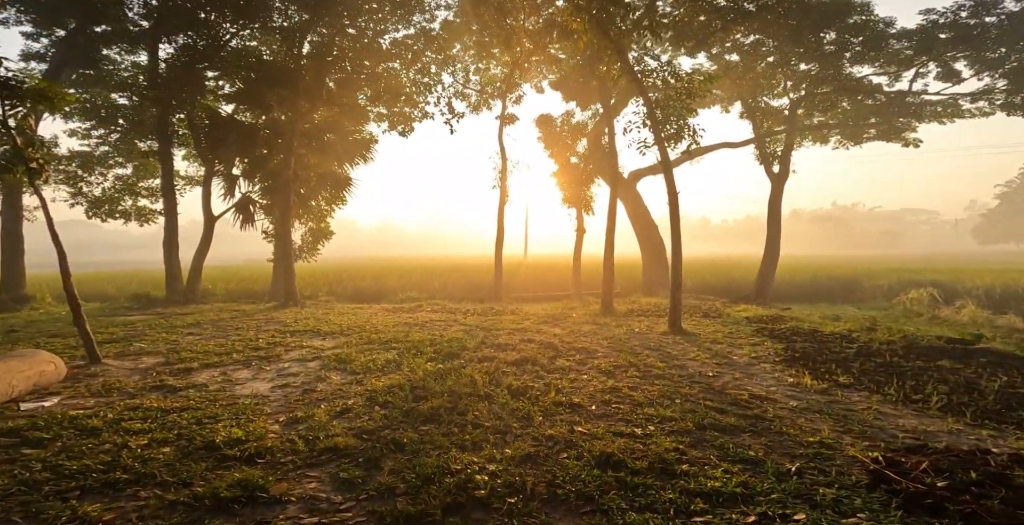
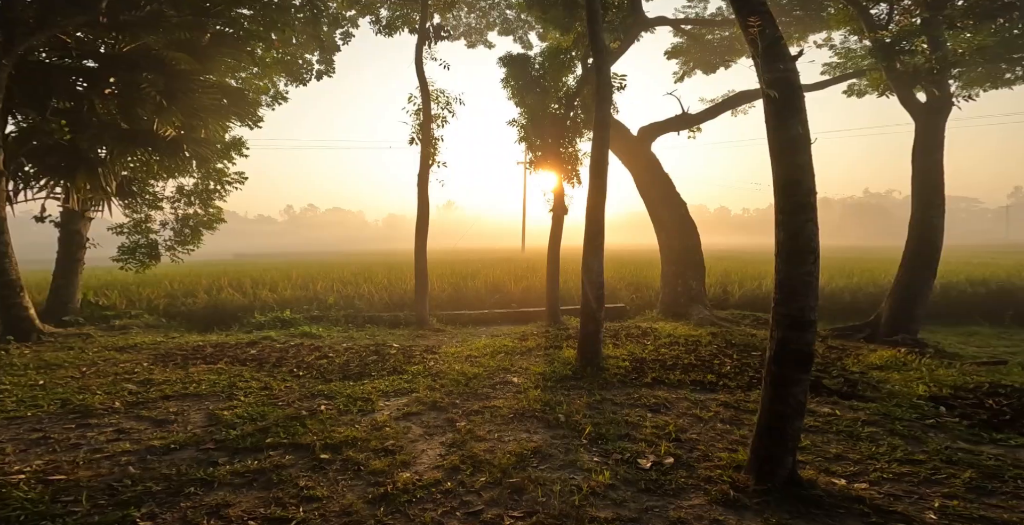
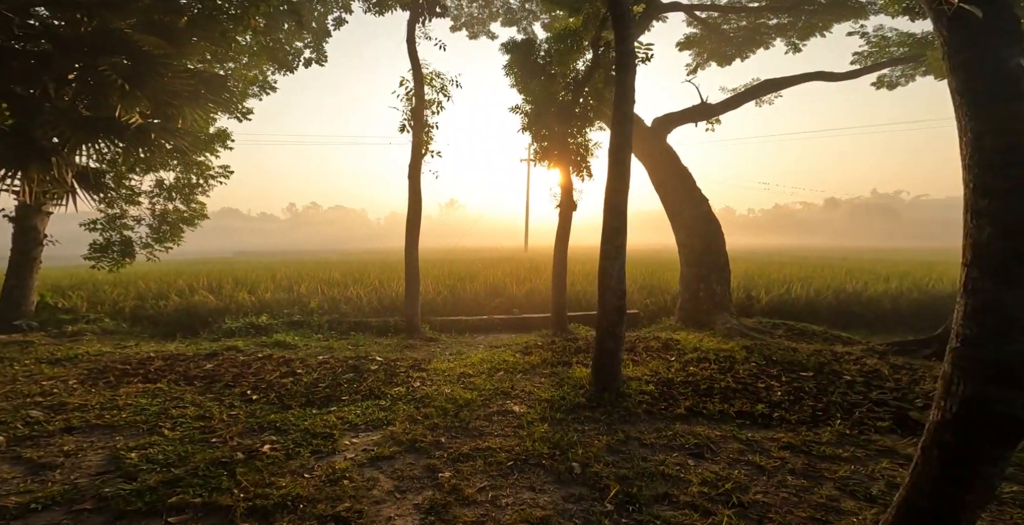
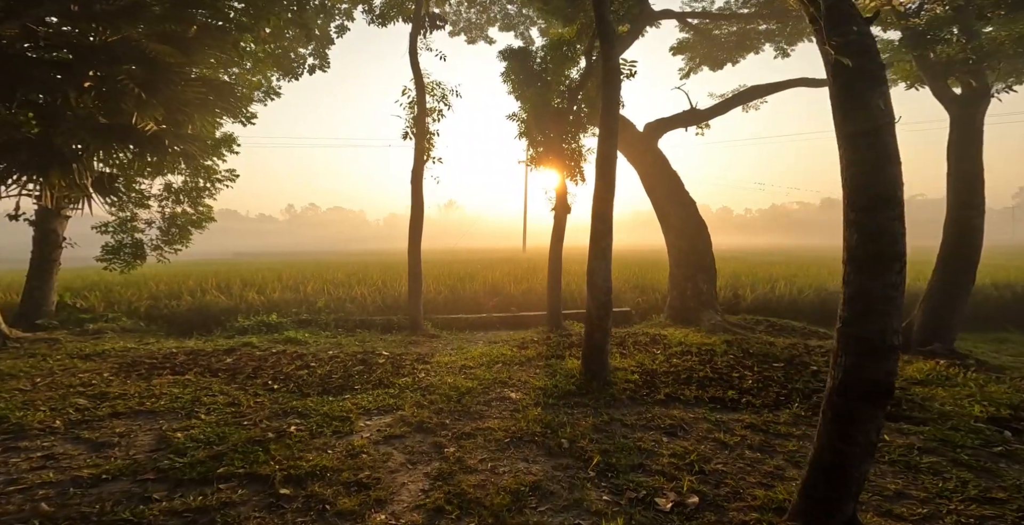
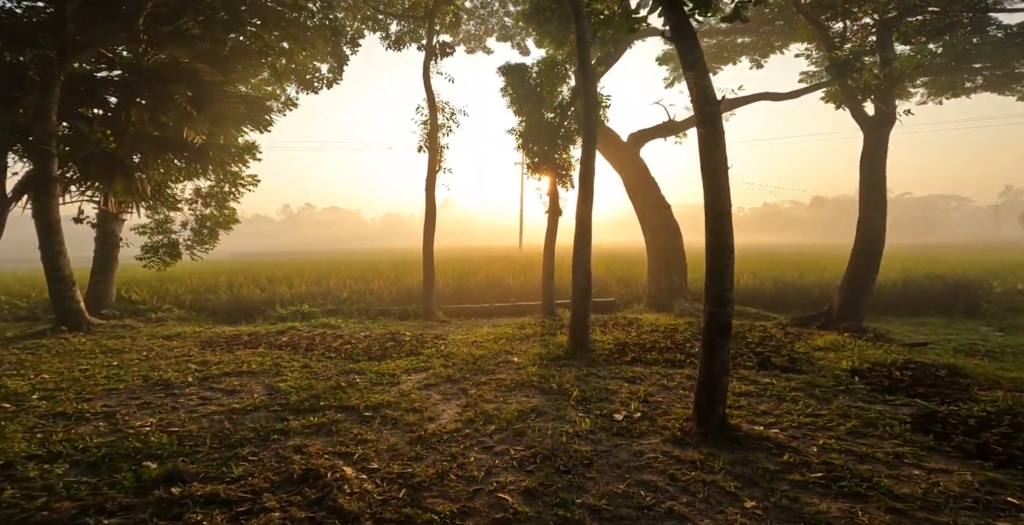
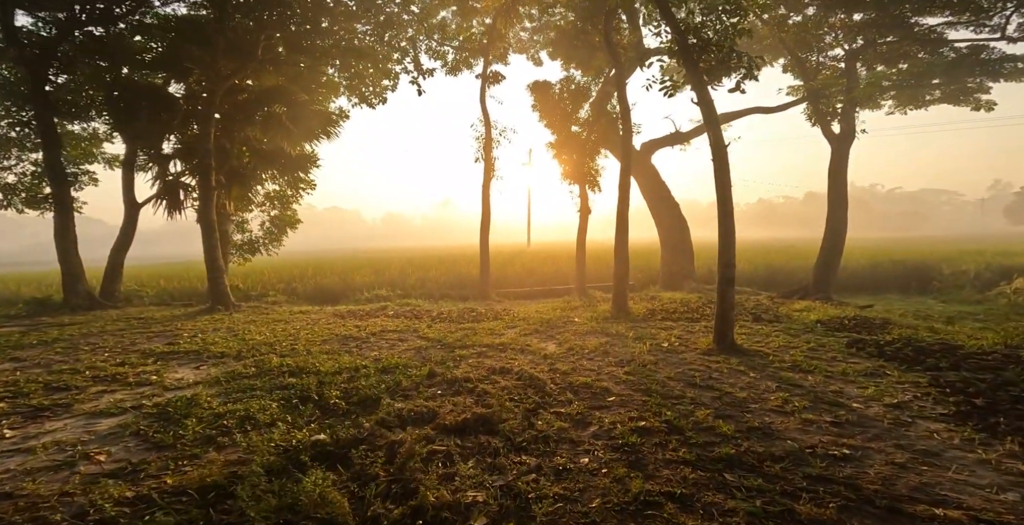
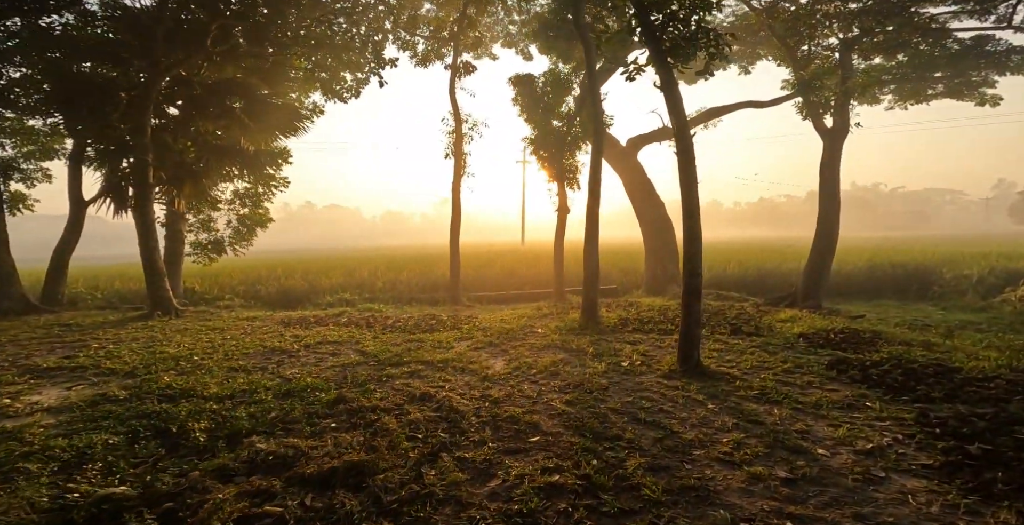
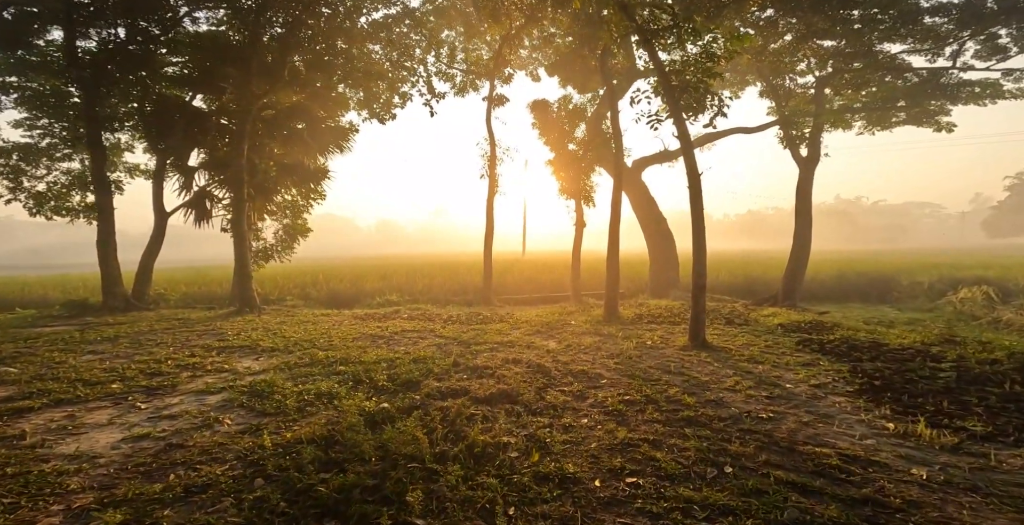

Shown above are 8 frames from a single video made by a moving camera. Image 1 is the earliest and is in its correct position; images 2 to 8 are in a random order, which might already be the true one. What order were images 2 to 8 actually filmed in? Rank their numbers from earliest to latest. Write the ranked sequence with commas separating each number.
8, 6, 7, 5, 2, 4, 3
